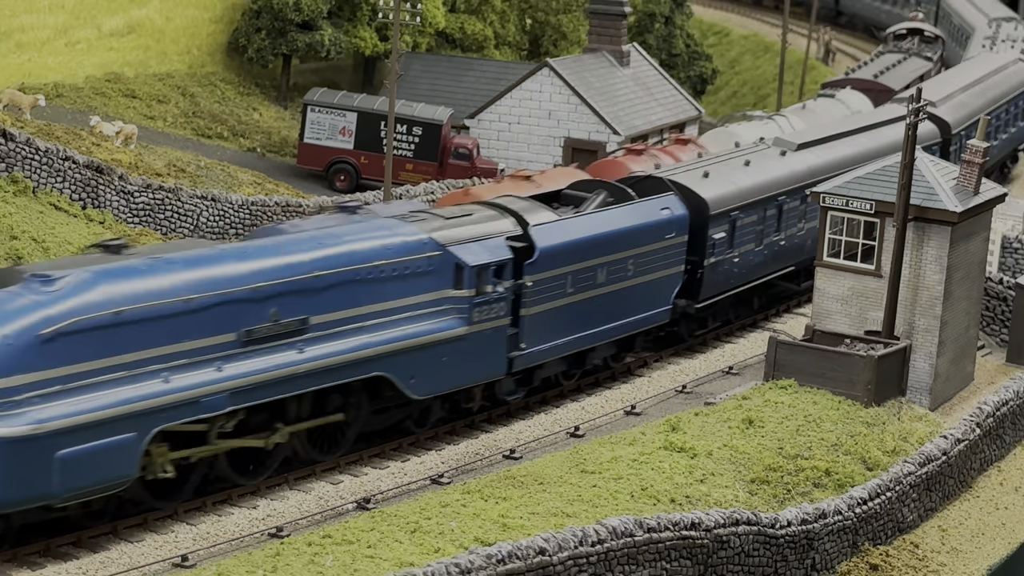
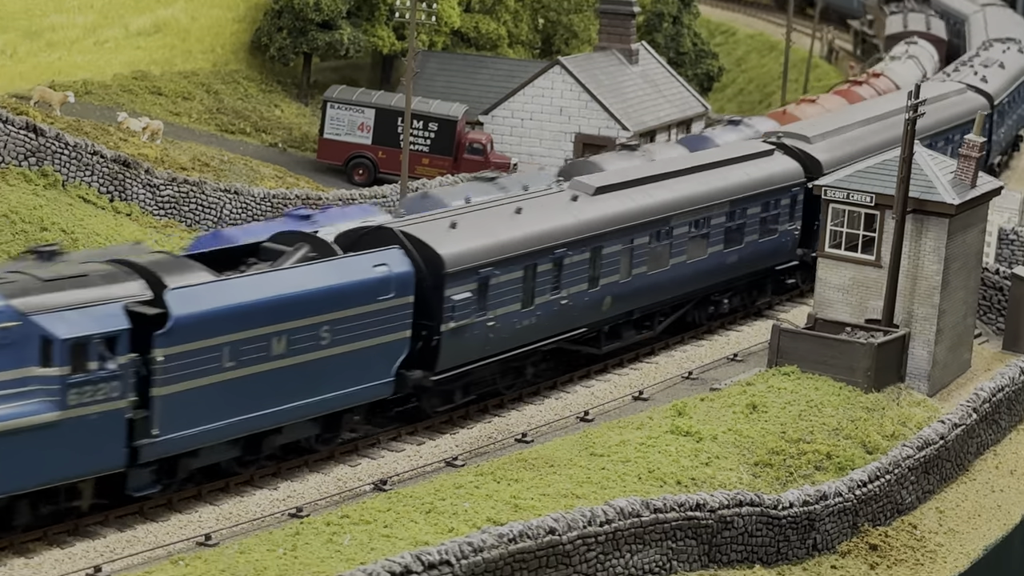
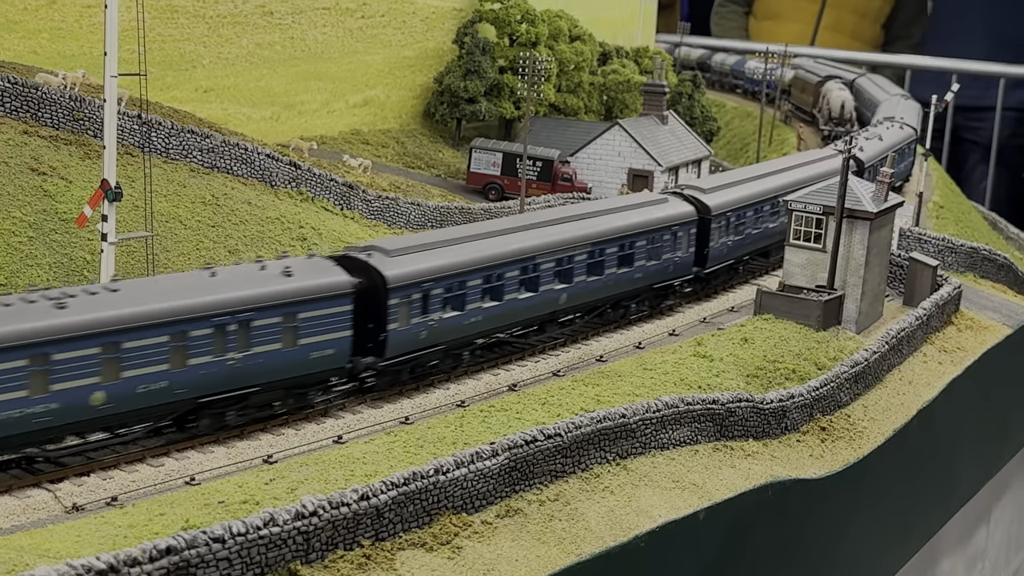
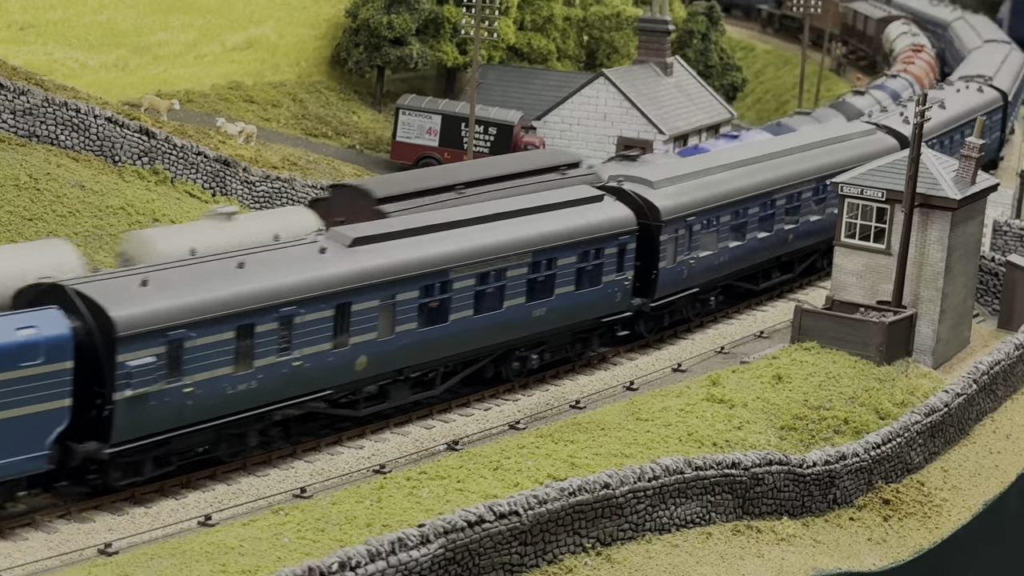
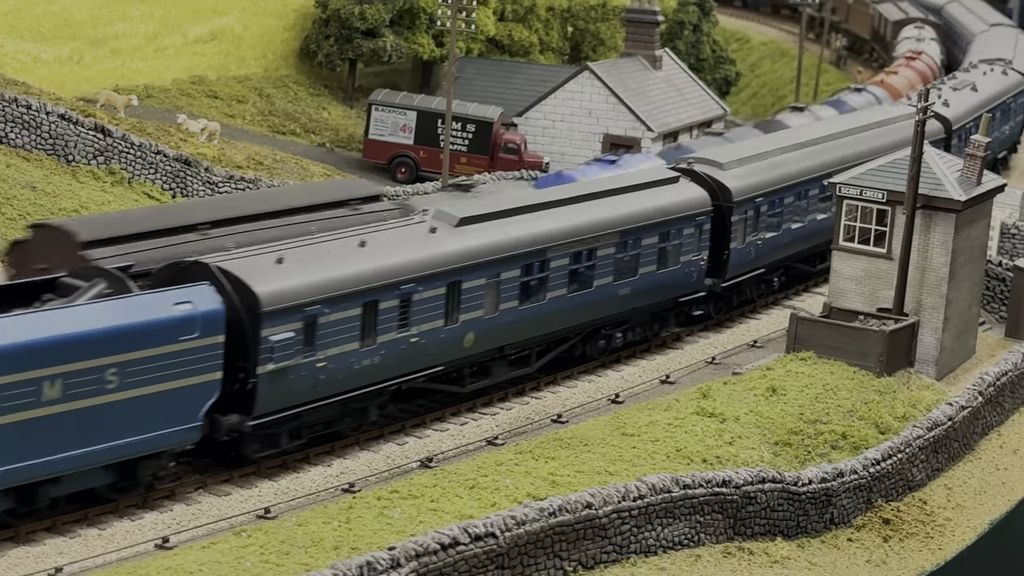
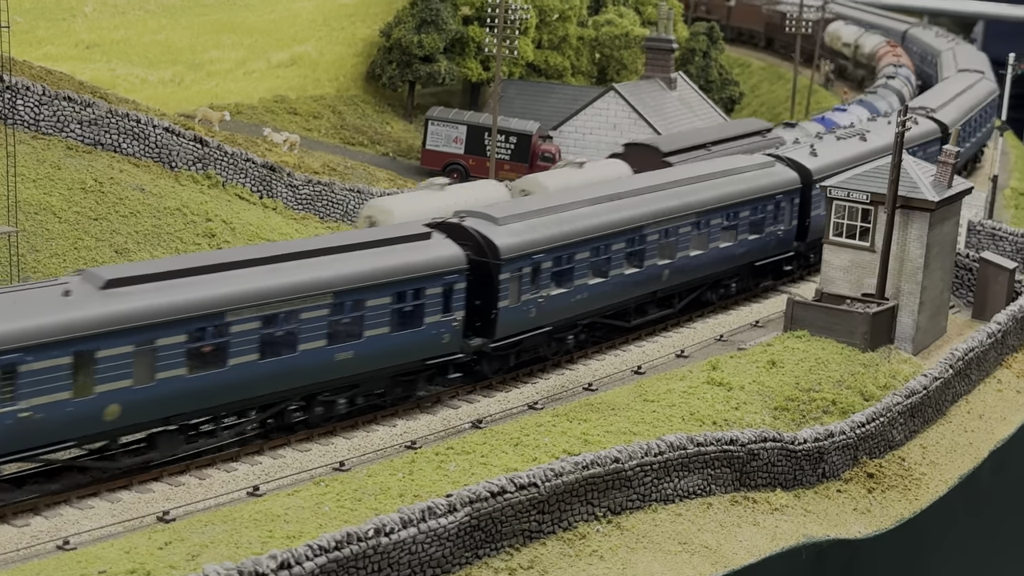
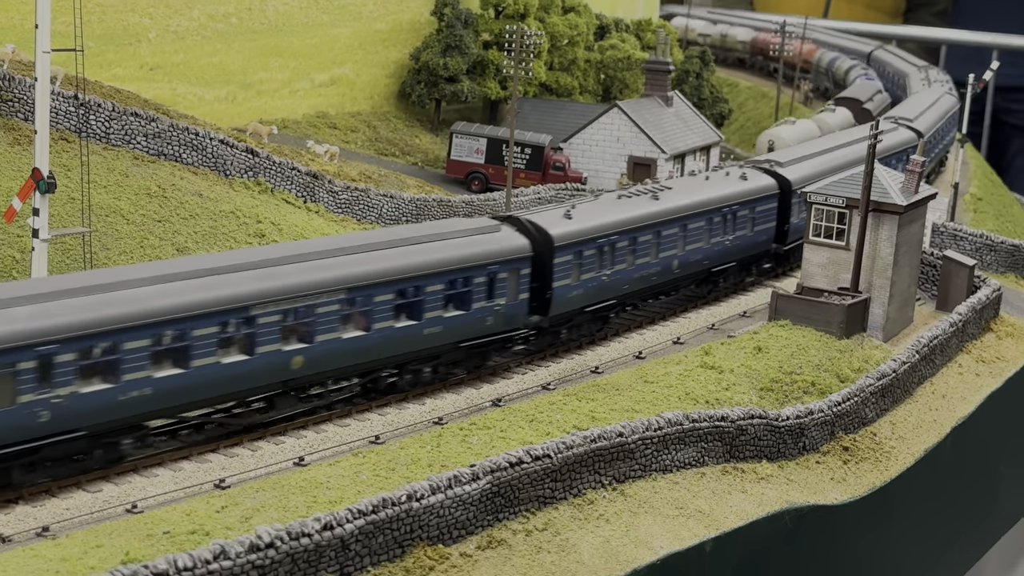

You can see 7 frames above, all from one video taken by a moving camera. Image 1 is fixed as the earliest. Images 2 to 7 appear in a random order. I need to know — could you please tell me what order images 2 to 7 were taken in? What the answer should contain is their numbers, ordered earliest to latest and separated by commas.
2, 5, 4, 6, 7, 3
